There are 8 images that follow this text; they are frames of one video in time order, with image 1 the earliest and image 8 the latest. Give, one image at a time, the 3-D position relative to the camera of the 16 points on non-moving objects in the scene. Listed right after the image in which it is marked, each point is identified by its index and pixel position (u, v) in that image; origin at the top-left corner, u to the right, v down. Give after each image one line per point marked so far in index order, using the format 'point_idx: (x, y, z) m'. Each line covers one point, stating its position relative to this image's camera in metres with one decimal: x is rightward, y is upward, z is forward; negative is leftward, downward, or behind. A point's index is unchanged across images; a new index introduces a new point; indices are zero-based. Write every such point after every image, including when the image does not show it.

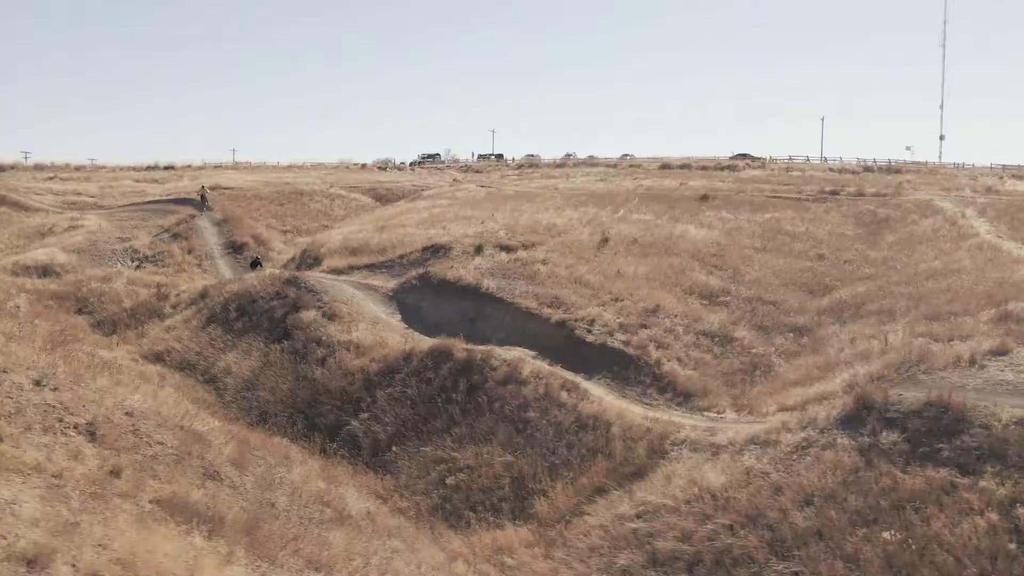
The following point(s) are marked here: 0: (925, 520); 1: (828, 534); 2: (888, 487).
0: (+5.0, -2.8, +12.4) m
1: (+3.9, -3.0, +12.7) m
2: (+4.9, -2.6, +13.2) m
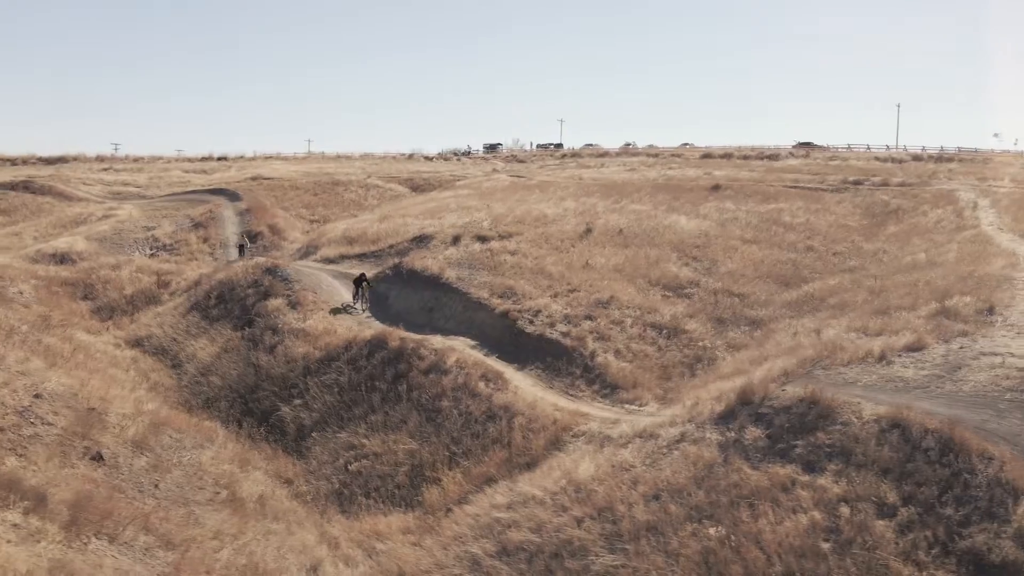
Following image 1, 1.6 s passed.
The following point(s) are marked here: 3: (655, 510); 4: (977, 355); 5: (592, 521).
0: (+2.9, -2.7, +12.2) m
1: (+1.8, -3.0, +12.7) m
2: (+2.8, -2.5, +13.1) m
3: (+1.8, -2.8, +13.1) m
4: (+7.3, -1.1, +16.3) m
5: (+1.0, -3.0, +13.4) m
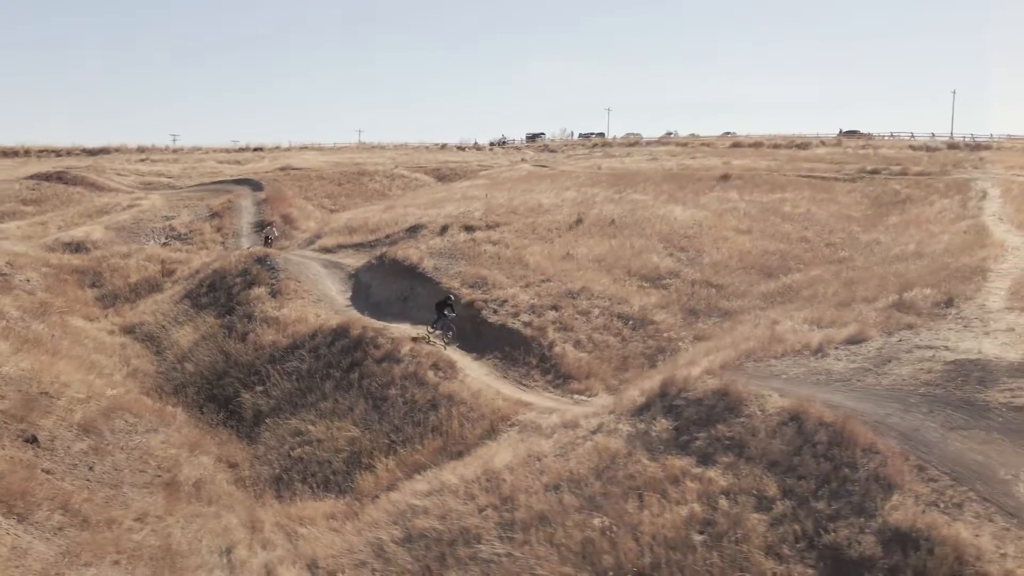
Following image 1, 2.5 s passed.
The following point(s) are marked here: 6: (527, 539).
0: (+1.5, -2.6, +12.2) m
1: (+0.5, -2.8, +12.7) m
2: (+1.5, -2.4, +13.0) m
3: (+0.5, -2.7, +13.1) m
4: (+6.2, -0.9, +16.0) m
5: (-0.3, -2.9, +13.5) m
6: (+0.2, -3.0, +12.4) m
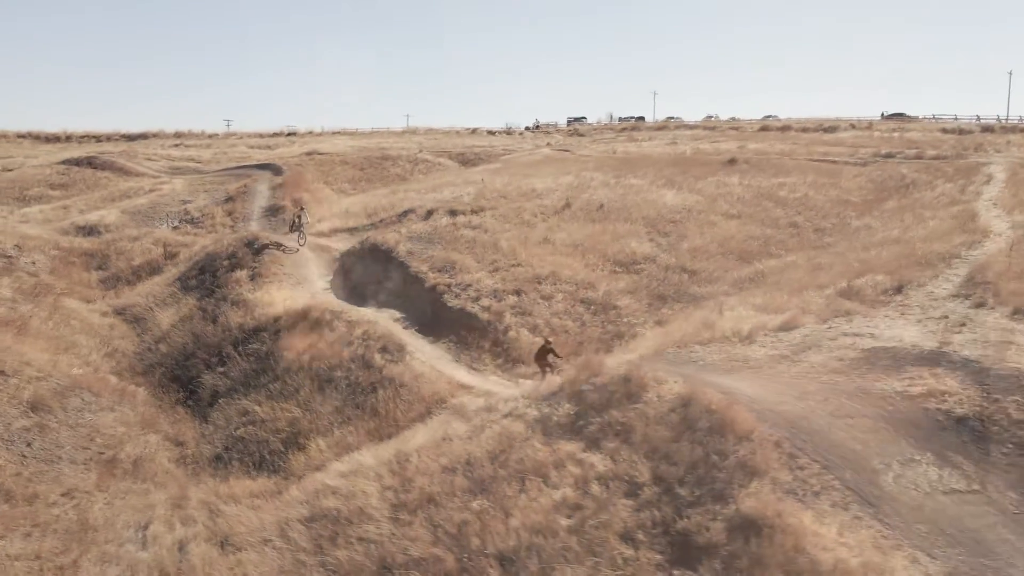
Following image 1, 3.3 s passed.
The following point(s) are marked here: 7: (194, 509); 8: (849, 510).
0: (+0.1, -2.4, +12.3) m
1: (-0.9, -2.7, +12.9) m
2: (+0.1, -2.2, +13.1) m
3: (-0.9, -2.5, +13.3) m
4: (+5.0, -0.7, +15.8) m
5: (-1.6, -2.7, +13.7) m
6: (-1.2, -2.9, +12.6) m
7: (-4.8, -3.3, +15.6) m
8: (+3.4, -2.3, +10.4) m
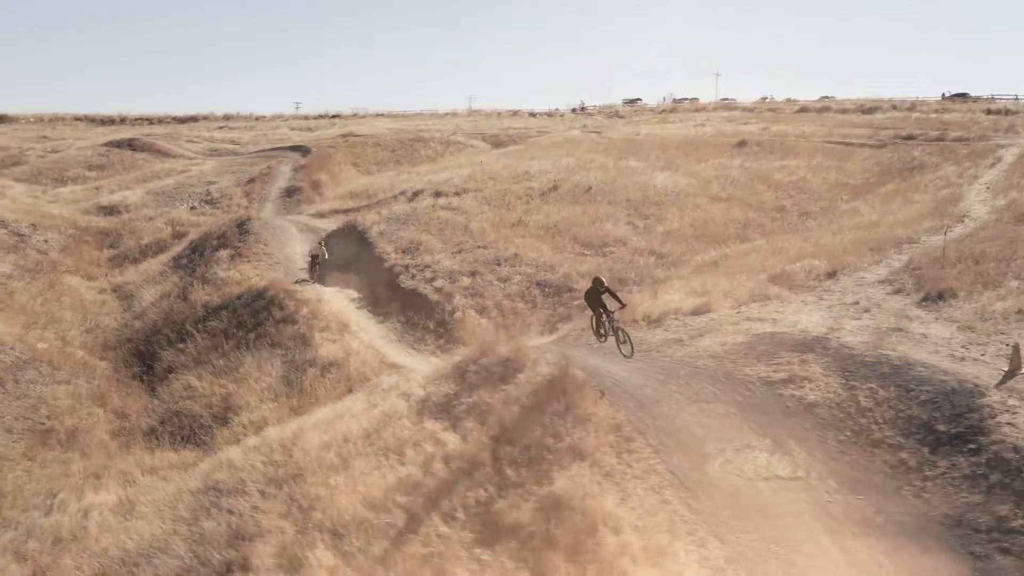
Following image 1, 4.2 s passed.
0: (-1.7, -2.2, +12.6) m
1: (-2.7, -2.4, +13.2) m
2: (-1.6, -1.9, +13.4) m
3: (-2.6, -2.3, +13.6) m
4: (+3.5, -0.5, +15.6) m
5: (-3.3, -2.4, +14.1) m
6: (-3.0, -2.6, +13.0) m
7: (-6.3, -3.0, +16.2) m
8: (+1.5, -2.1, +10.4) m
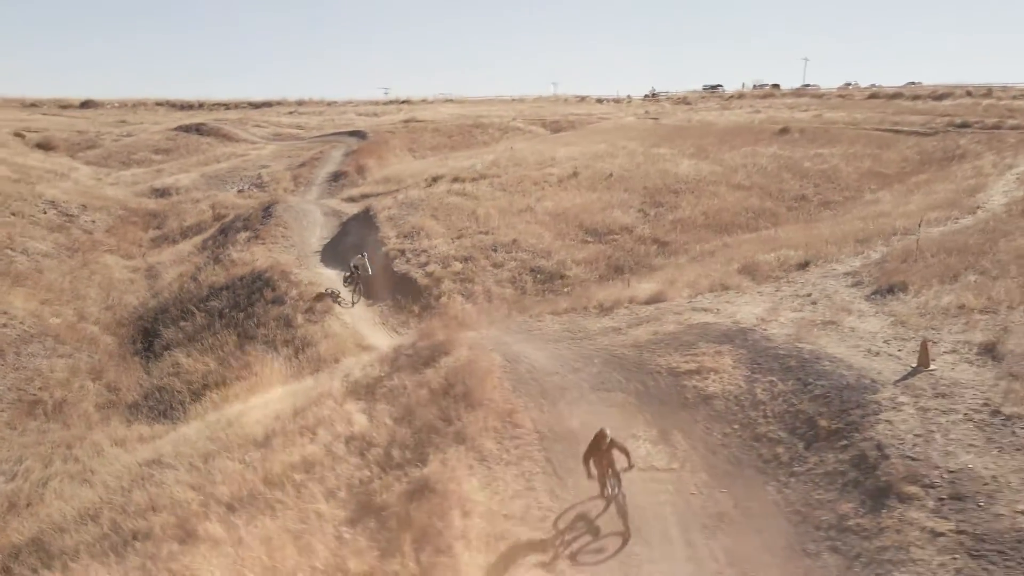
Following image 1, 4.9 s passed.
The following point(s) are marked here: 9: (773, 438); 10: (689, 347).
0: (-2.8, -2.0, +12.9) m
1: (-3.7, -2.2, +13.6) m
2: (-2.7, -1.7, +13.7) m
3: (-3.6, -2.0, +14.0) m
4: (+2.6, -0.3, +15.4) m
5: (-4.3, -2.2, +14.6) m
6: (-4.1, -2.4, +13.4) m
7: (-7.1, -2.6, +16.9) m
8: (+0.2, -2.0, +10.5) m
9: (+2.7, -1.6, +10.7) m
10: (+2.3, -0.8, +13.0) m
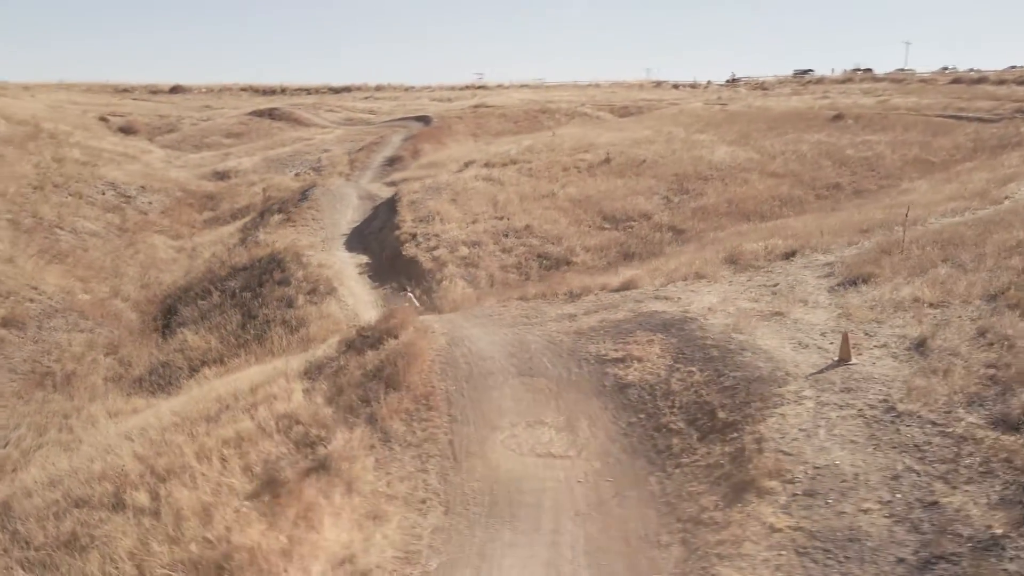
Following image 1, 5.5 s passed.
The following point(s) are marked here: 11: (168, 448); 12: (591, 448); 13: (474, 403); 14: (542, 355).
0: (-3.7, -1.7, +13.3) m
1: (-4.5, -1.9, +14.1) m
2: (-3.4, -1.4, +14.1) m
3: (-4.3, -1.7, +14.5) m
4: (+2.0, -0.1, +15.3) m
5: (-4.9, -1.9, +15.1) m
6: (-4.9, -2.1, +14.0) m
7: (-7.6, -2.2, +17.8) m
8: (-0.9, -1.8, +10.6) m
9: (+1.7, -1.4, +10.5) m
10: (+1.4, -0.6, +12.9) m
11: (-4.4, -2.1, +13.2) m
12: (+0.8, -1.7, +10.6) m
13: (-0.4, -1.3, +11.8) m
14: (+0.4, -0.8, +12.9) m
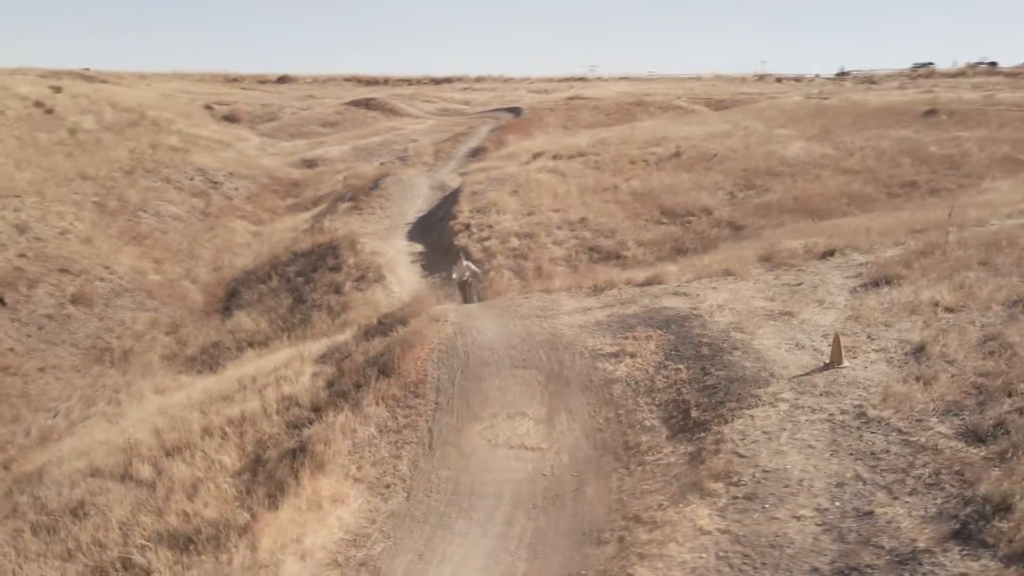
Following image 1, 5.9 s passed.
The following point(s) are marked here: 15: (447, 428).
0: (-3.6, -1.5, +13.8) m
1: (-4.4, -1.6, +14.6) m
2: (-3.3, -1.2, +14.5) m
3: (-4.1, -1.5, +15.0) m
4: (+2.3, -0.1, +15.0) m
5: (-4.7, -1.6, +15.7) m
6: (-4.8, -1.8, +14.5) m
7: (-7.0, -1.9, +18.6) m
8: (-1.2, -1.7, +10.7) m
9: (+1.4, -1.4, +10.4) m
10: (+1.4, -0.5, +12.8) m
11: (-4.4, -1.8, +13.7) m
12: (+0.5, -1.6, +10.6) m
13: (-0.6, -1.2, +11.9) m
14: (+0.4, -0.7, +12.9) m
15: (-0.7, -1.5, +11.2) m
